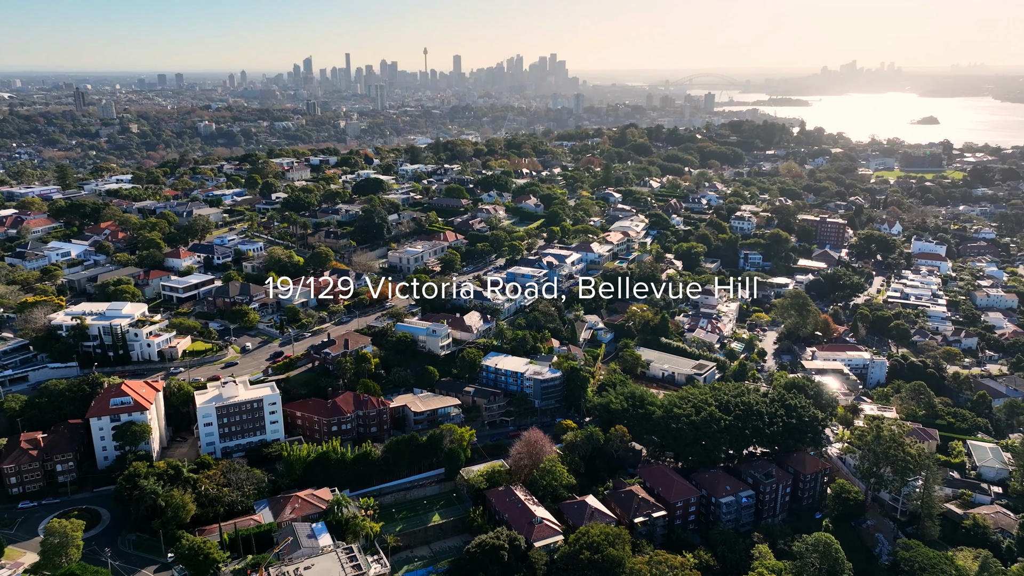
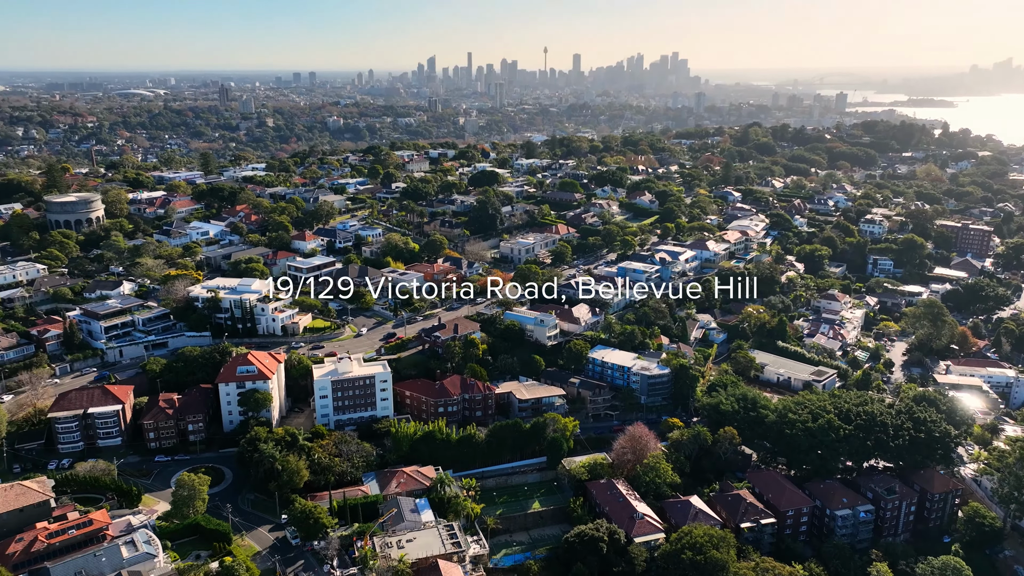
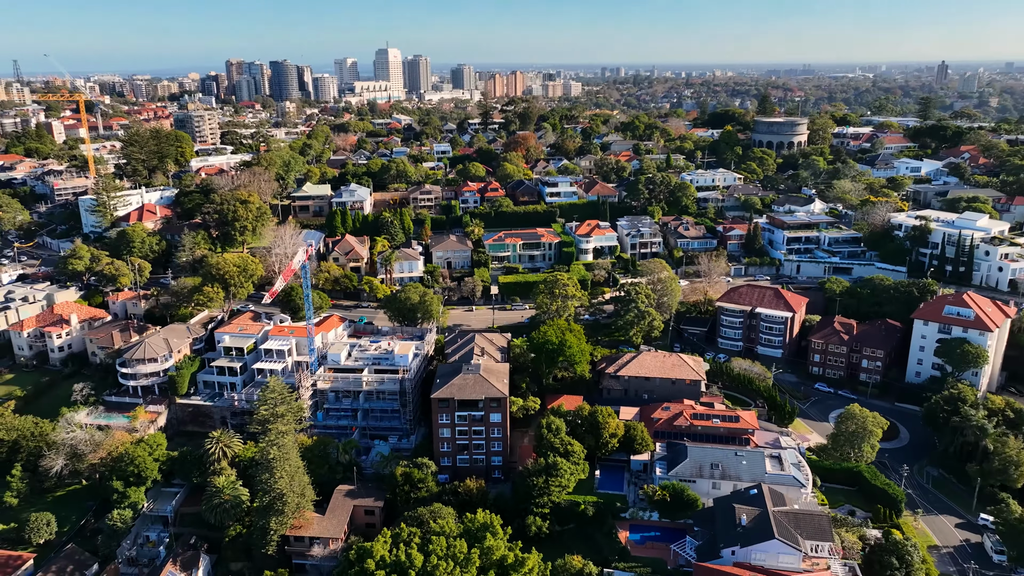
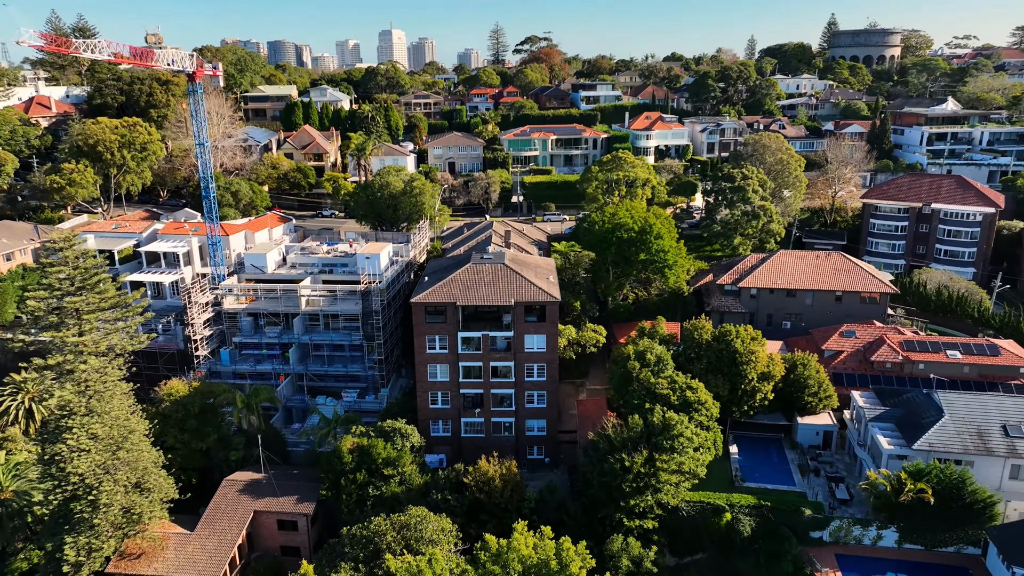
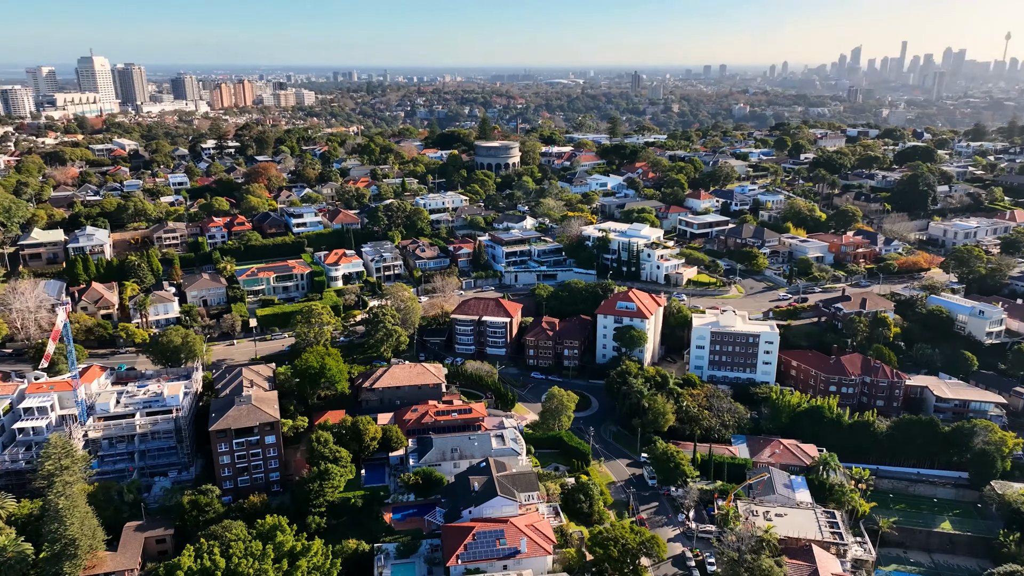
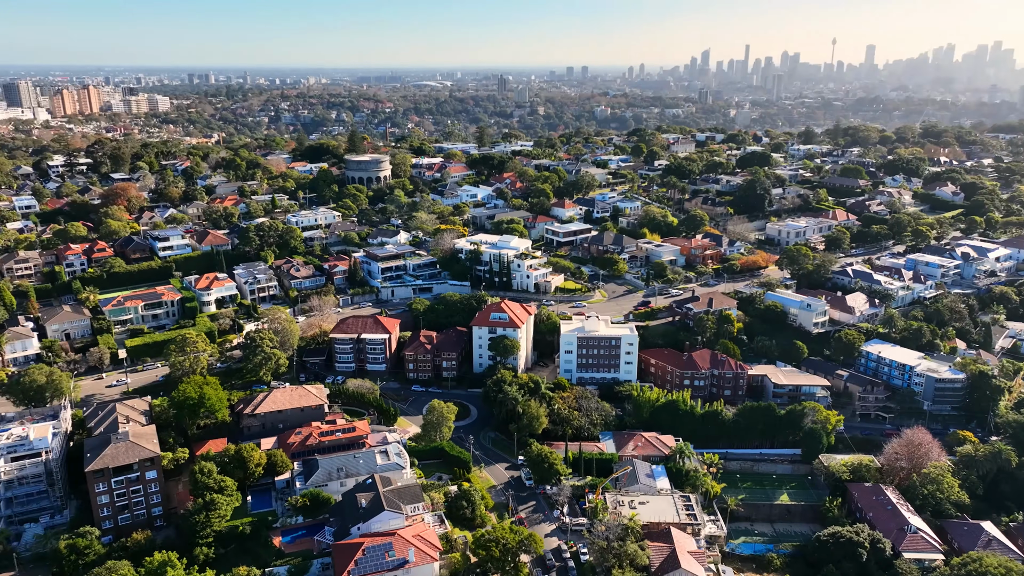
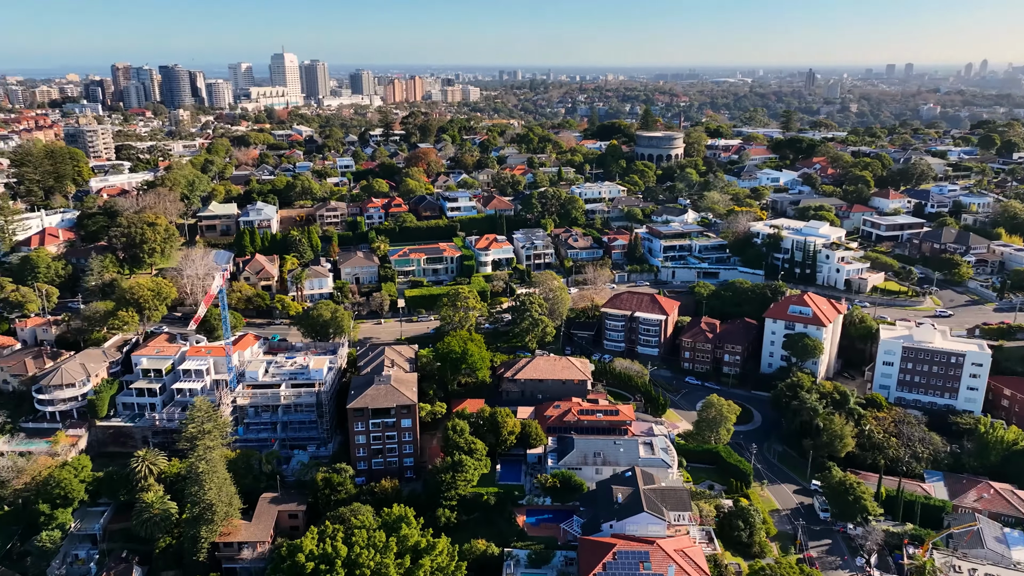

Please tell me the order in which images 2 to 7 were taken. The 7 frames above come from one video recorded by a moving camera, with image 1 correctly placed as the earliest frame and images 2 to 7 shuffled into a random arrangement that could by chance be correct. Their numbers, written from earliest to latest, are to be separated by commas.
2, 6, 5, 7, 3, 4
